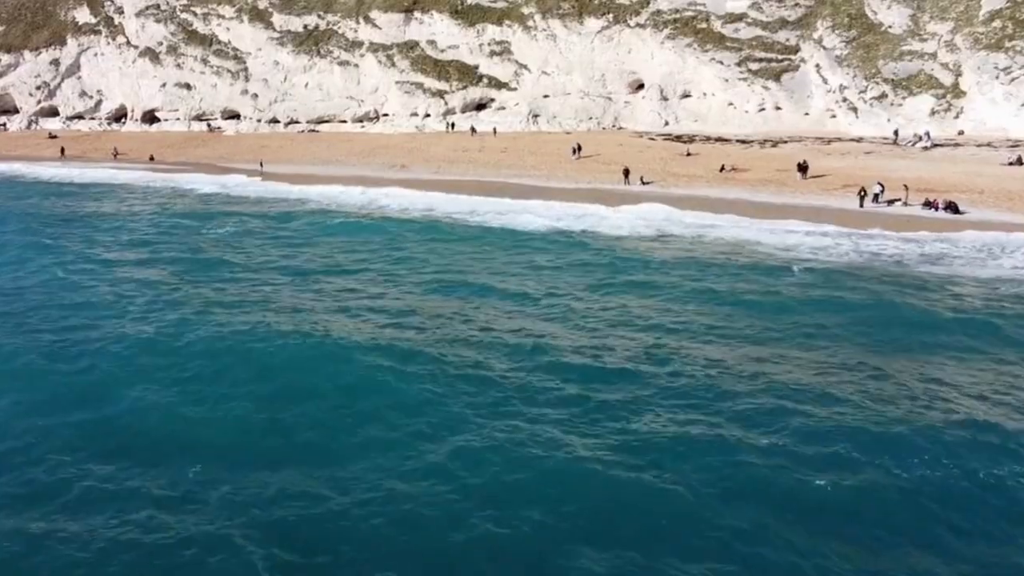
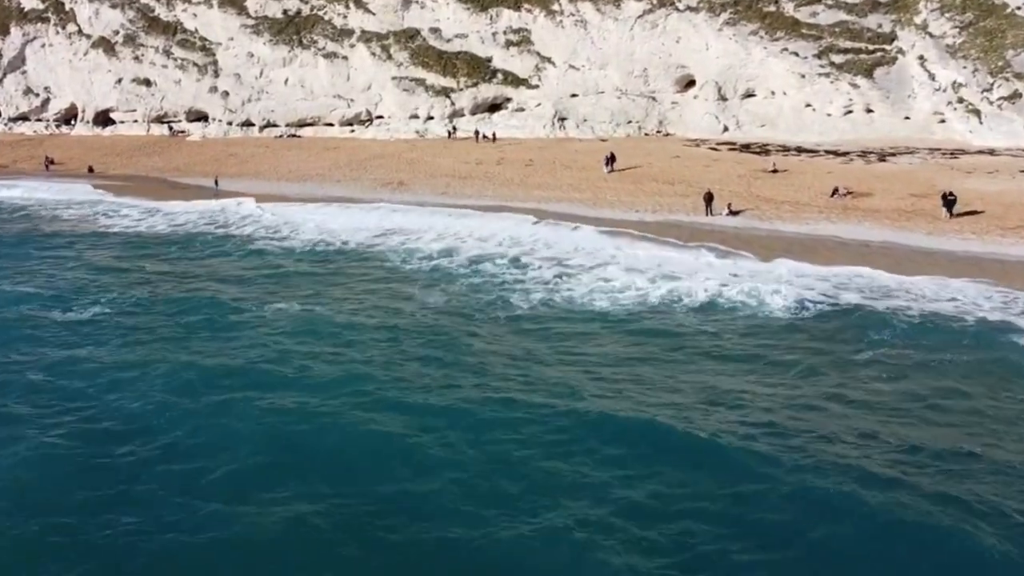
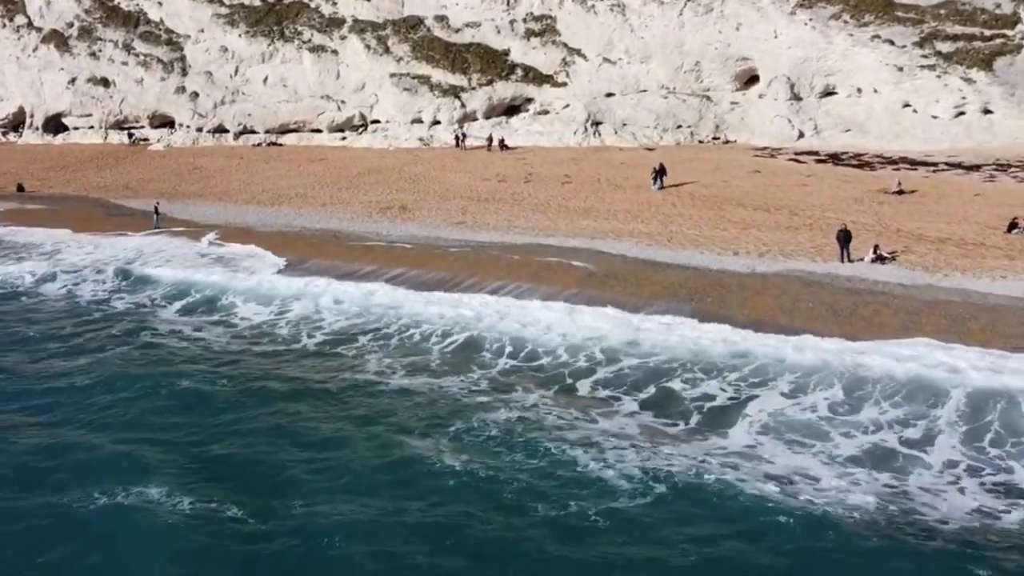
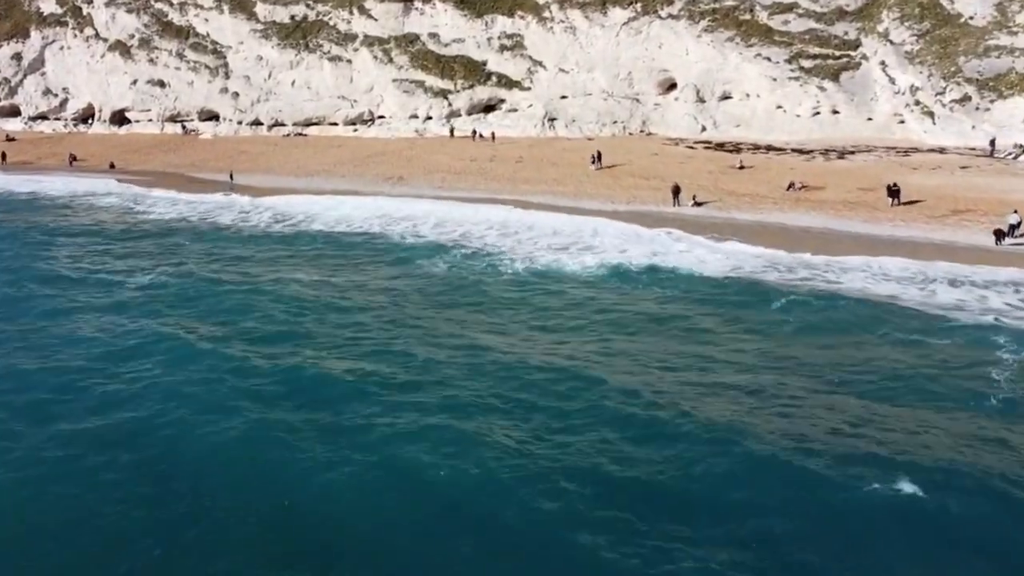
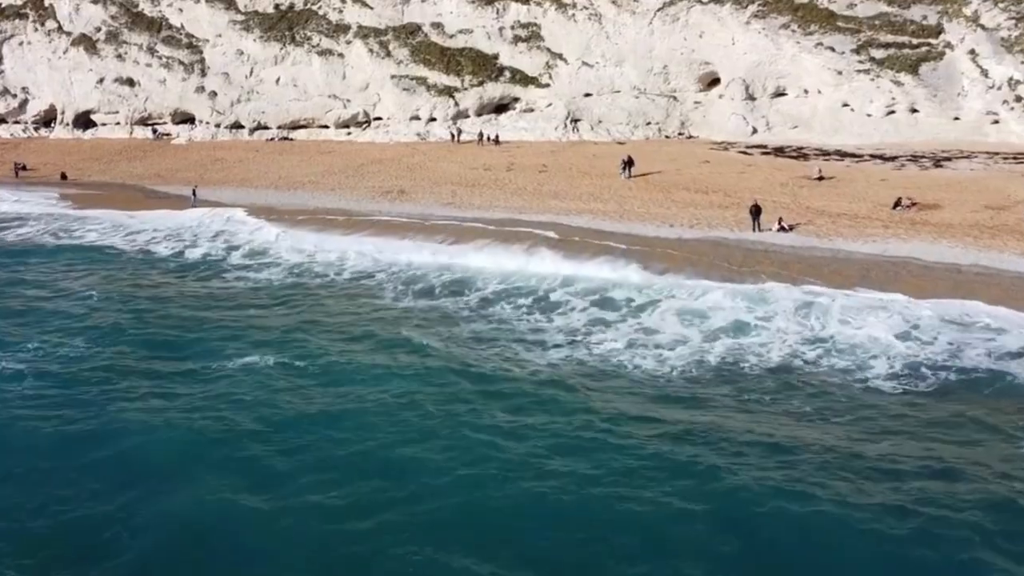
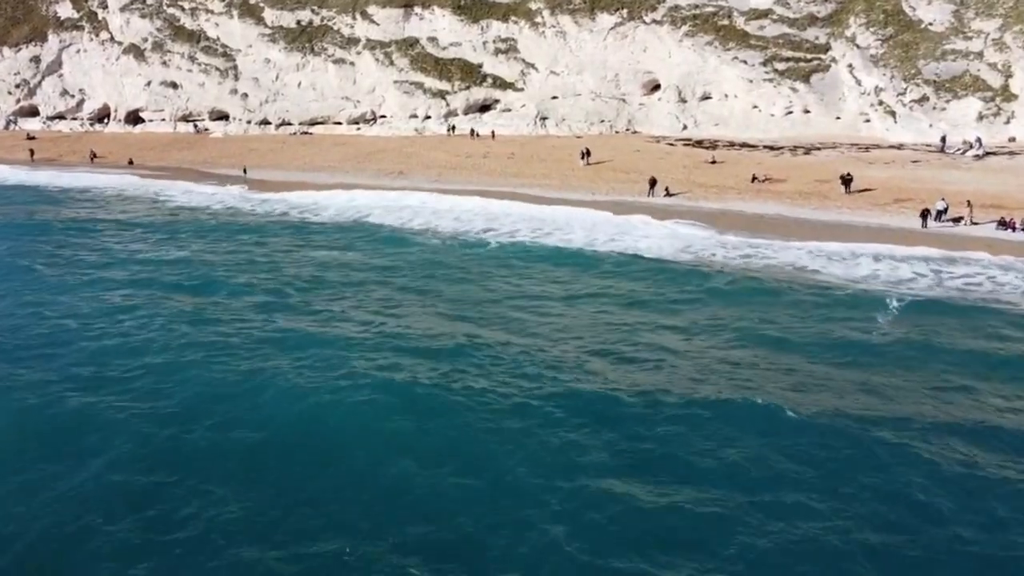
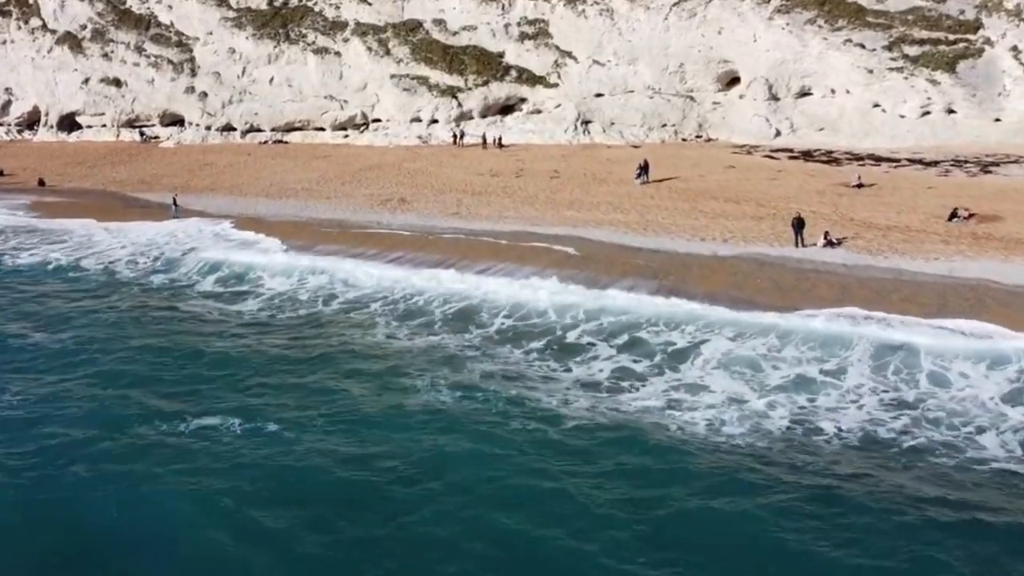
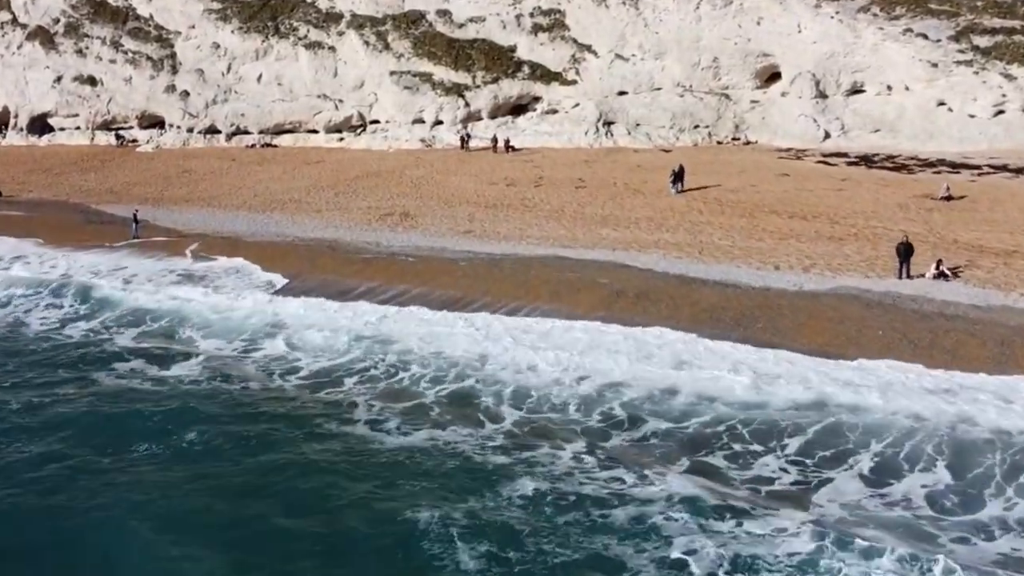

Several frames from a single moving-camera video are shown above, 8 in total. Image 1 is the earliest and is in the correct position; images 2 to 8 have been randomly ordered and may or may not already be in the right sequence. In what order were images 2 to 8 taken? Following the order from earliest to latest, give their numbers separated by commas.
6, 4, 2, 5, 7, 3, 8
